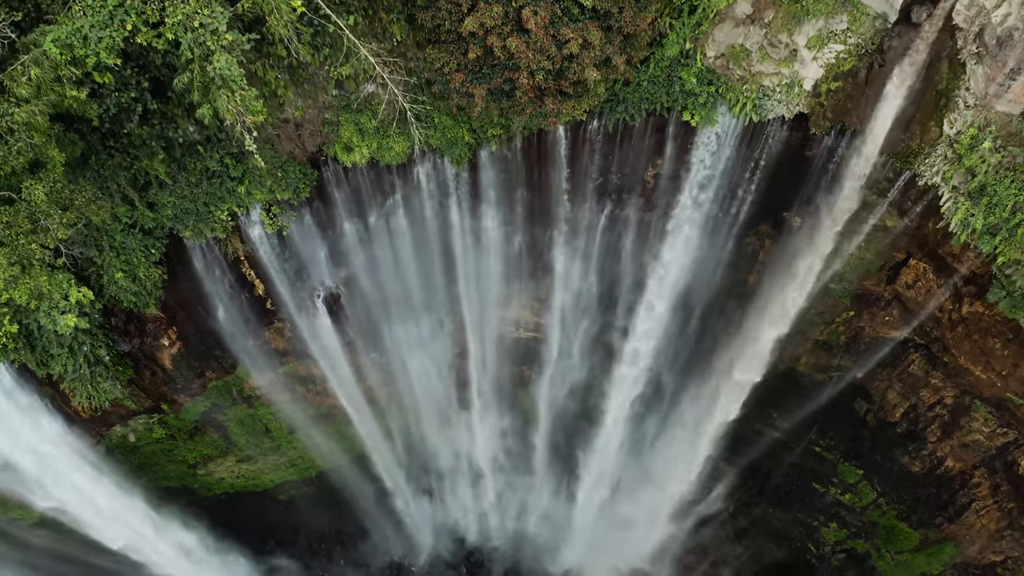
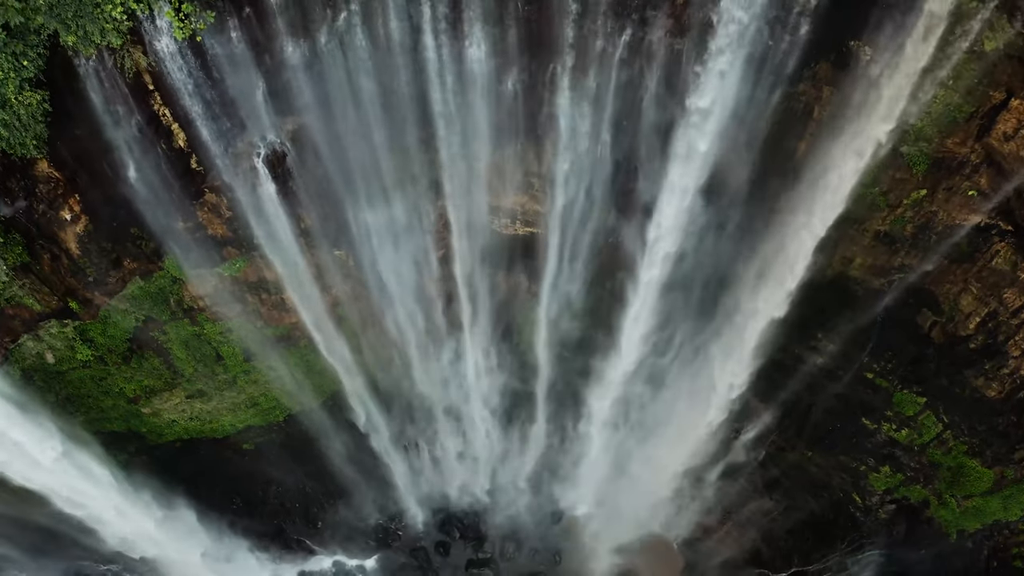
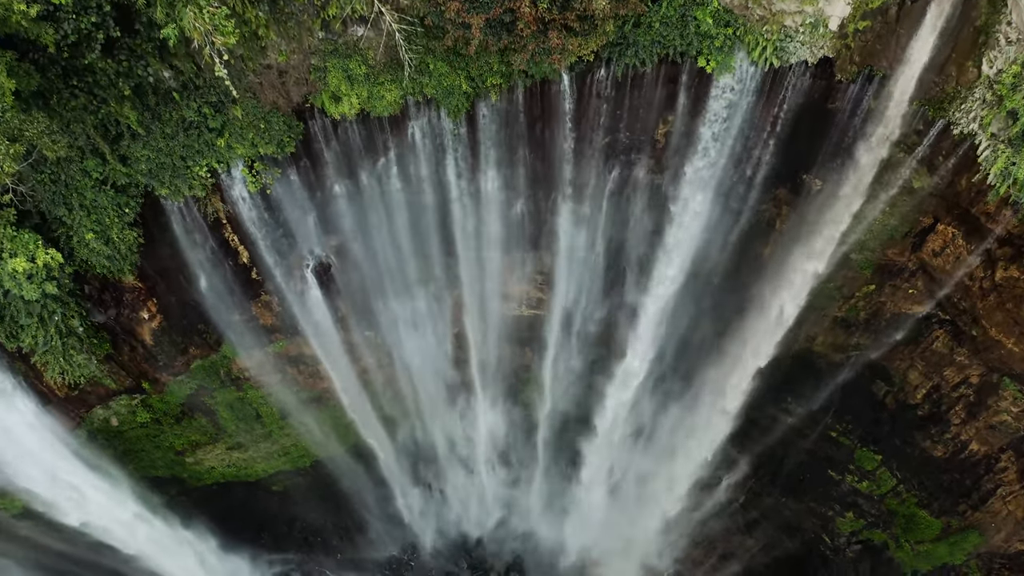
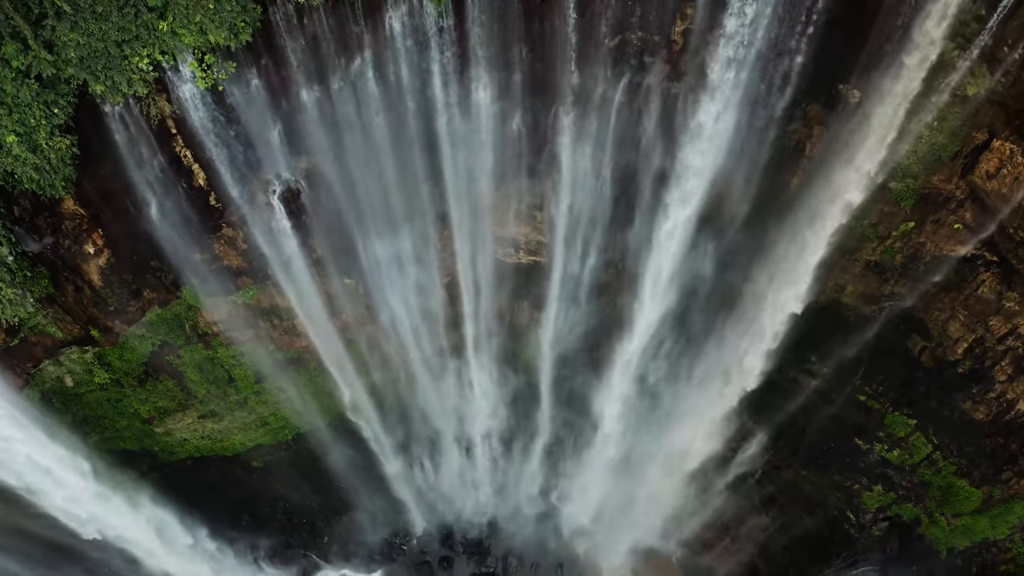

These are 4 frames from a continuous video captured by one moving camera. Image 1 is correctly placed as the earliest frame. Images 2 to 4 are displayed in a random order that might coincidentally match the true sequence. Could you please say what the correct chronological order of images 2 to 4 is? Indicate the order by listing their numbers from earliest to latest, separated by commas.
3, 4, 2
